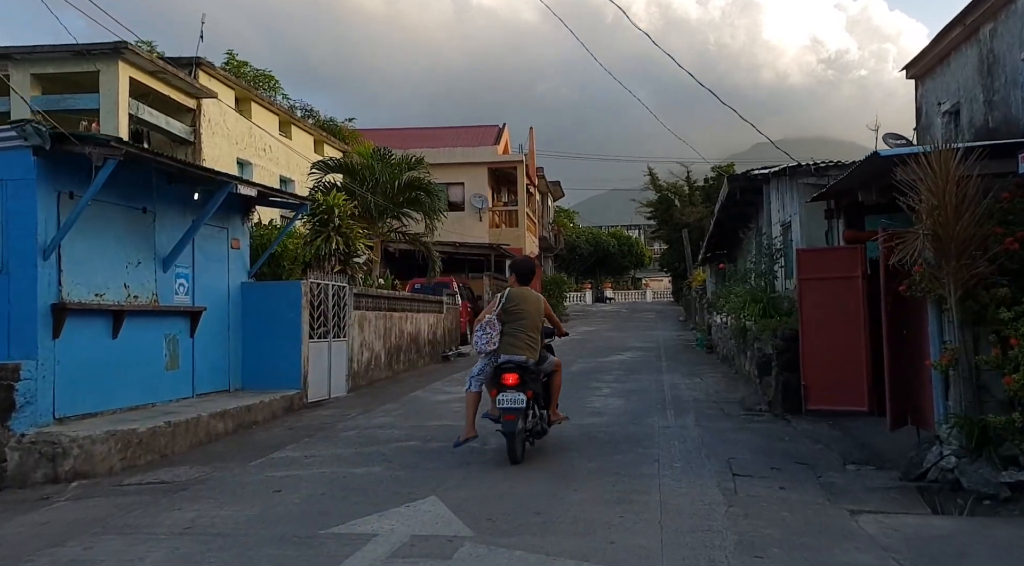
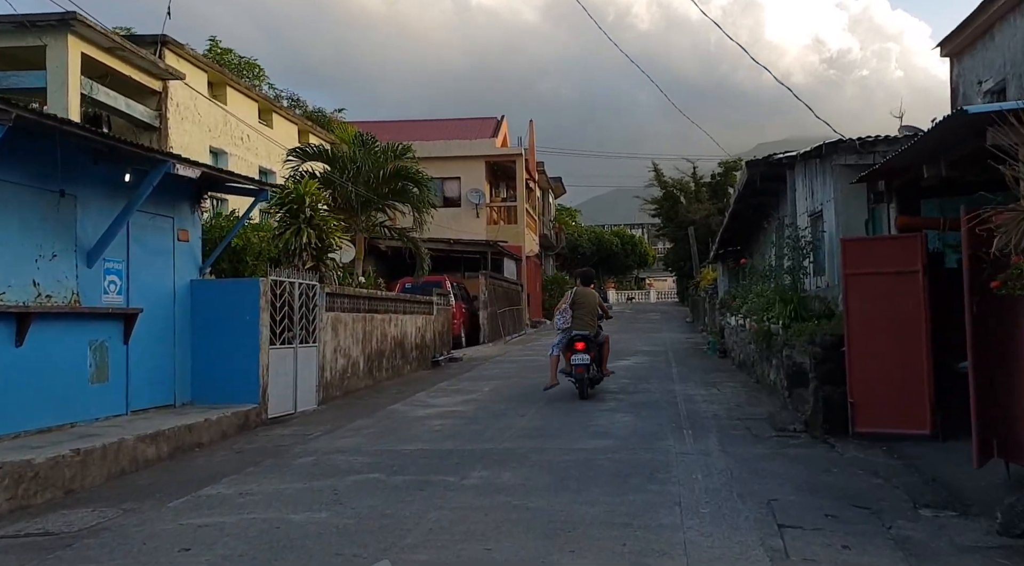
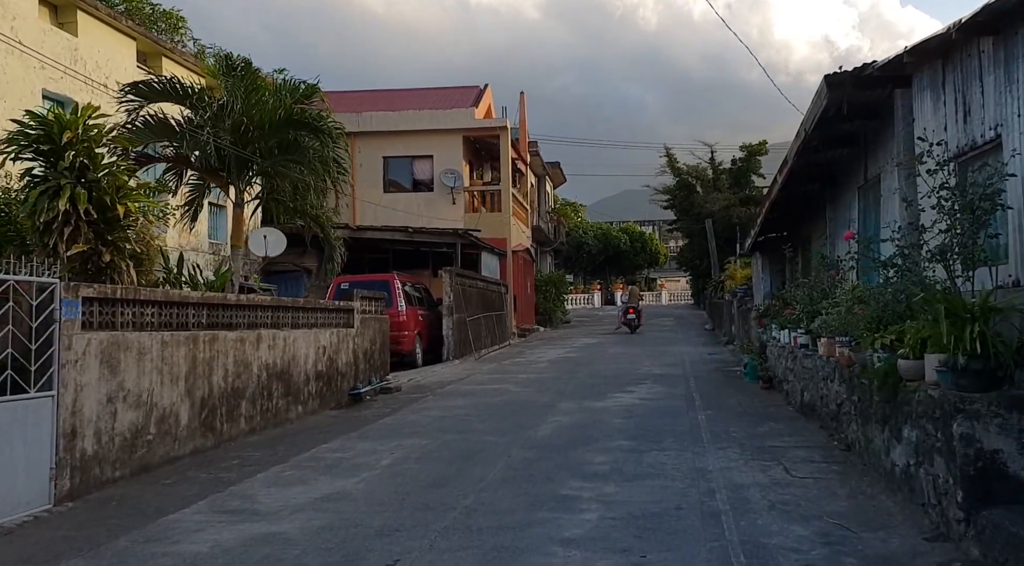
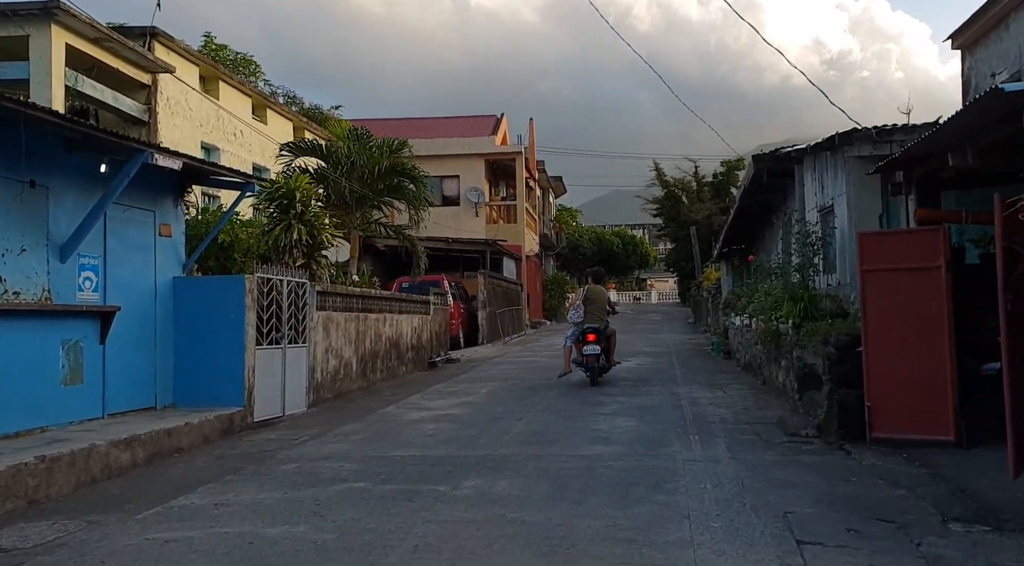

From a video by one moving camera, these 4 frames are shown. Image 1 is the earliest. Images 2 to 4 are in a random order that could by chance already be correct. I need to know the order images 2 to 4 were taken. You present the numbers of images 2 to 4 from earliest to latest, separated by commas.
2, 4, 3
